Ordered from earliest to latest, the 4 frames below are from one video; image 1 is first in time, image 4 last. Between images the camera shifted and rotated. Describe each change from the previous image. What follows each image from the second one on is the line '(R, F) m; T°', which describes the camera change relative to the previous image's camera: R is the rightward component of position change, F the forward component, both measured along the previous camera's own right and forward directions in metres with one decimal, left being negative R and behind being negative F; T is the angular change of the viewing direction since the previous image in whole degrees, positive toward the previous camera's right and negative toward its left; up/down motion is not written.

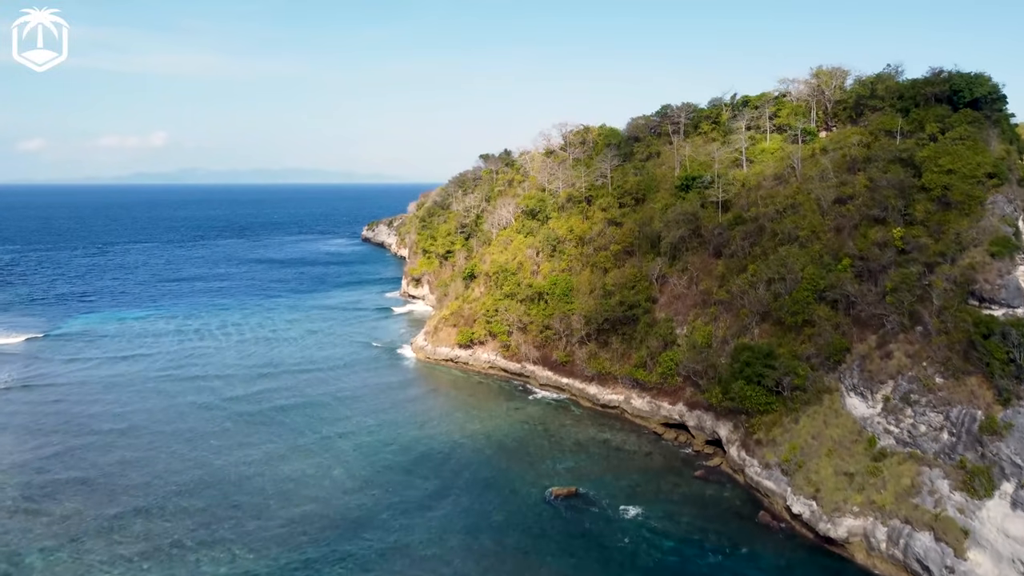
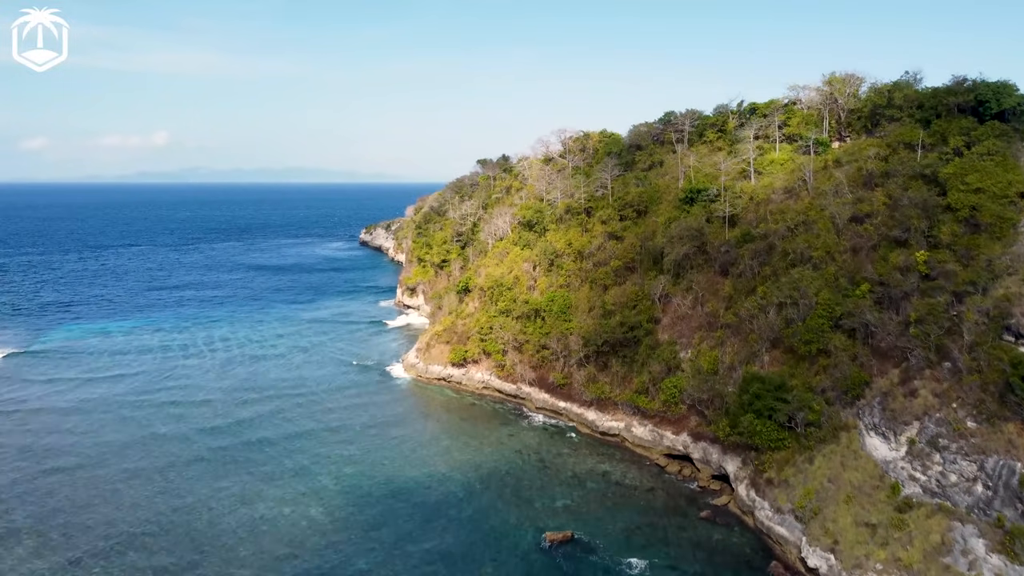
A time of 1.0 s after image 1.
(+0.5, +2.2) m; 0°
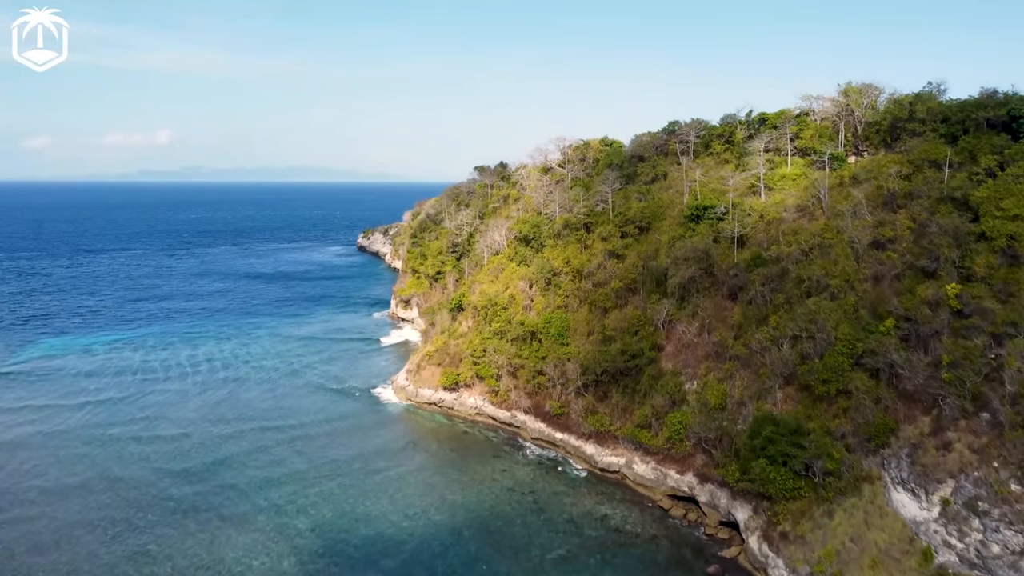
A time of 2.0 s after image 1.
(+0.5, +2.5) m; 0°
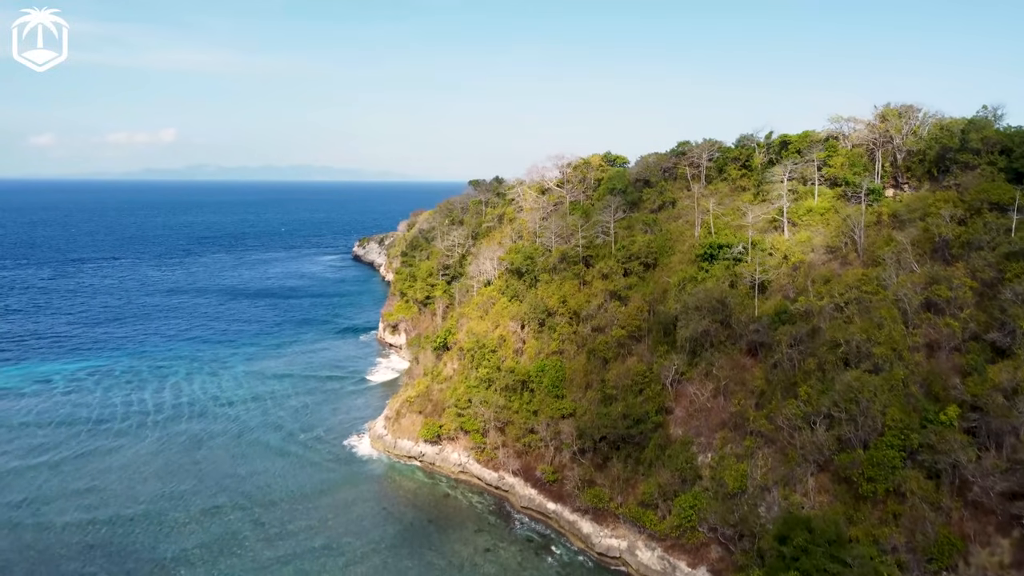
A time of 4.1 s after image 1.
(+0.9, +4.7) m; 0°
